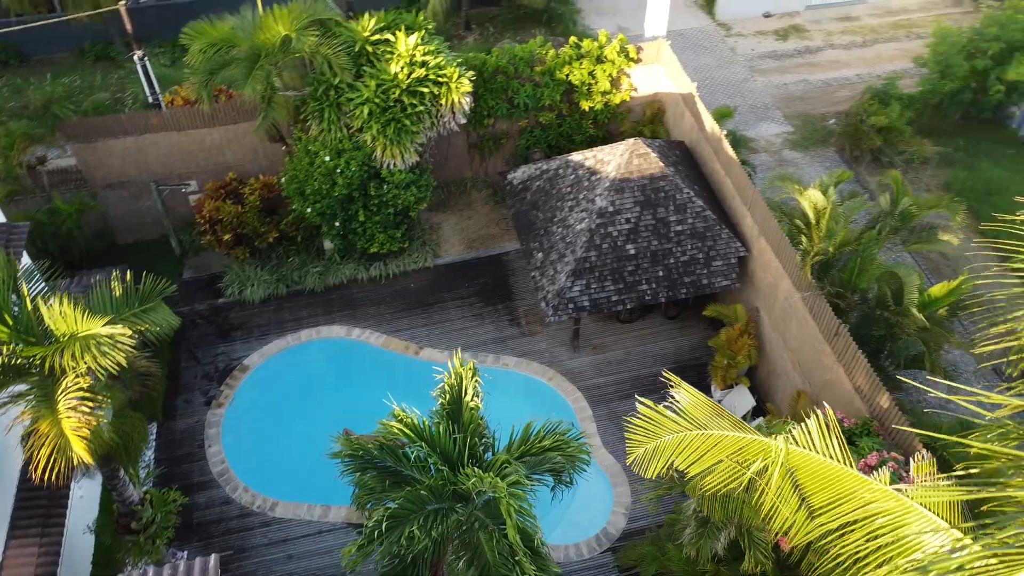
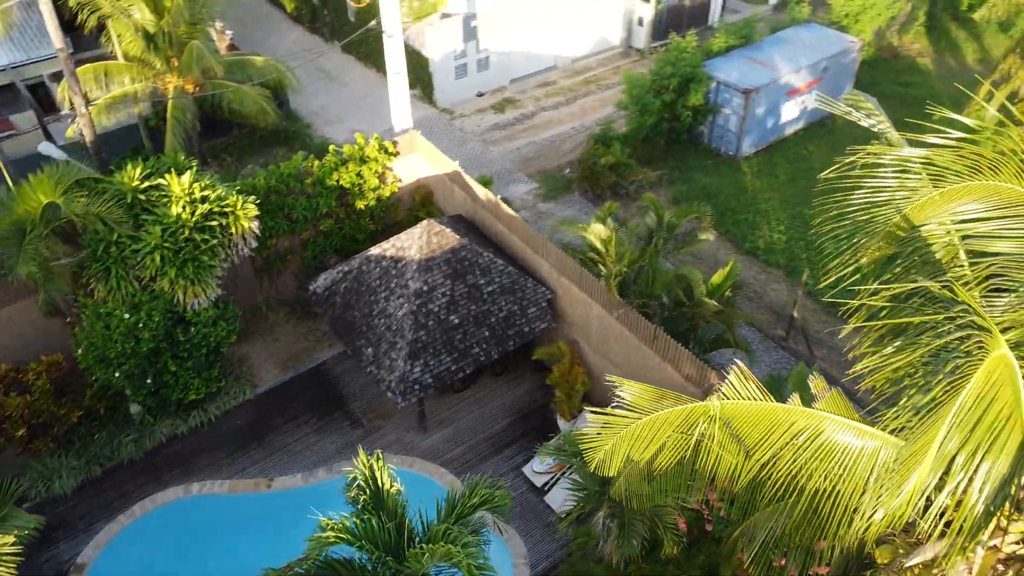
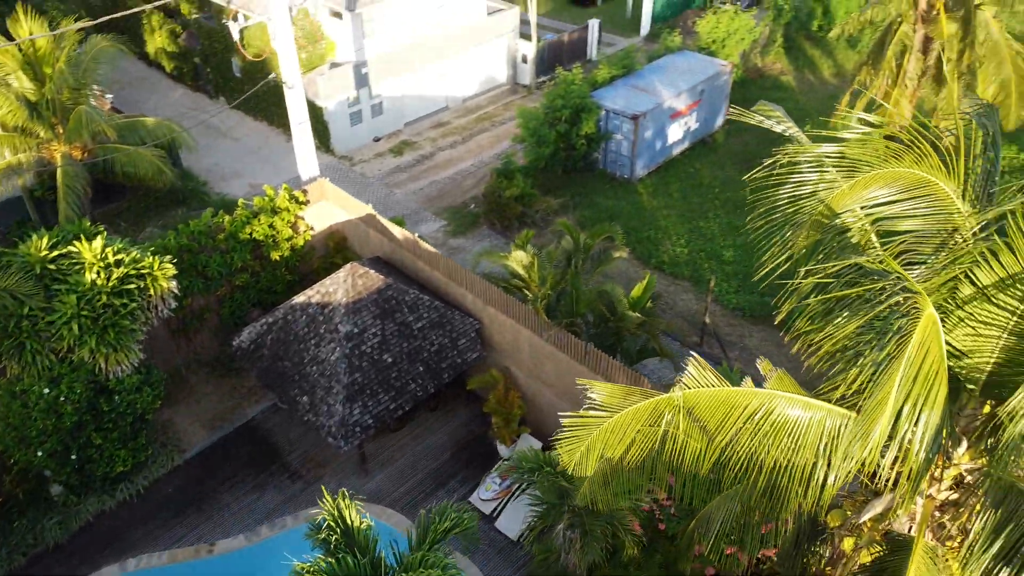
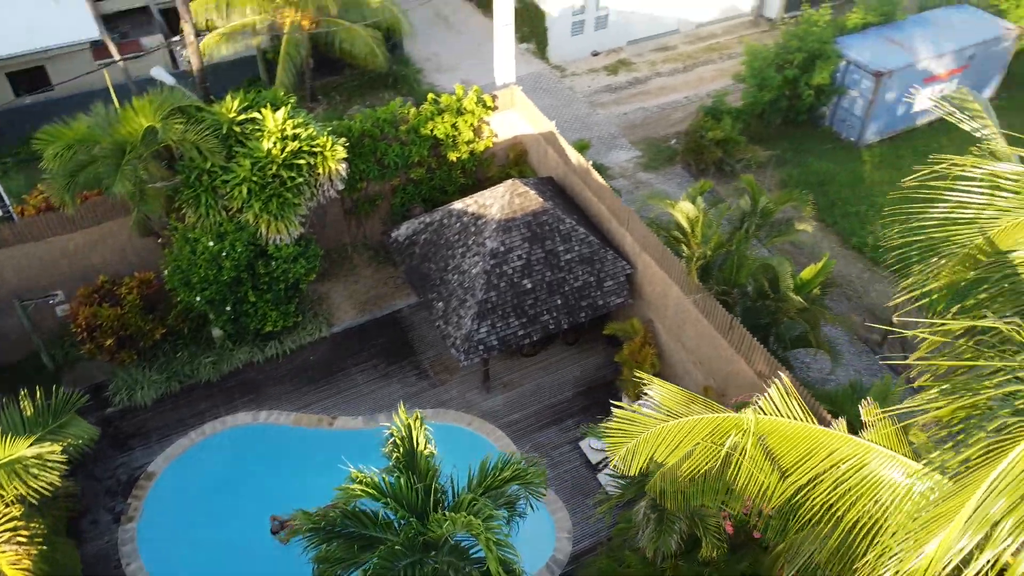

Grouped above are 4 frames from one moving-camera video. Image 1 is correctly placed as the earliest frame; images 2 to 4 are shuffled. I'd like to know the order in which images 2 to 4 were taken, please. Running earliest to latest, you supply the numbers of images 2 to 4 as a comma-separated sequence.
4, 2, 3
